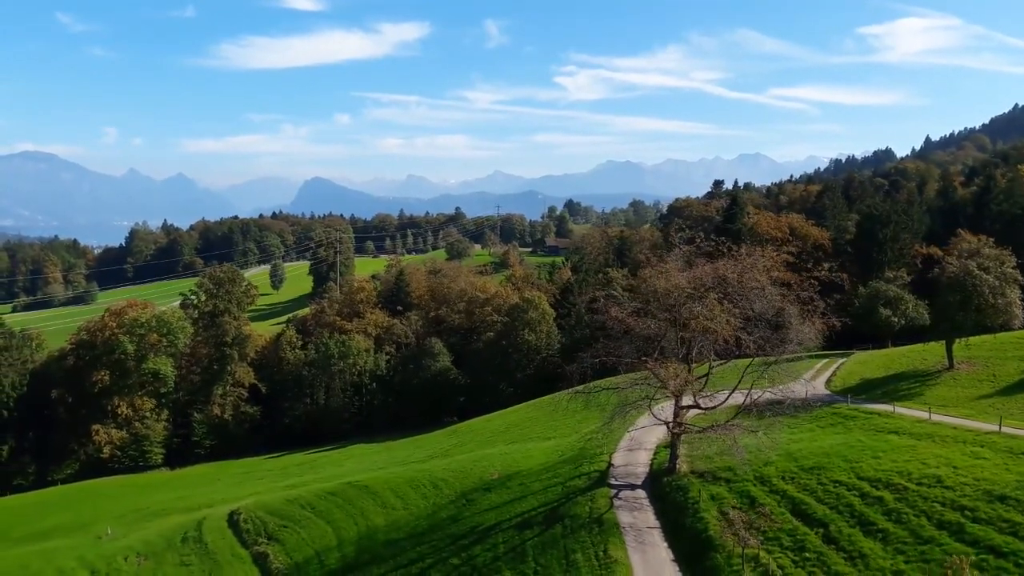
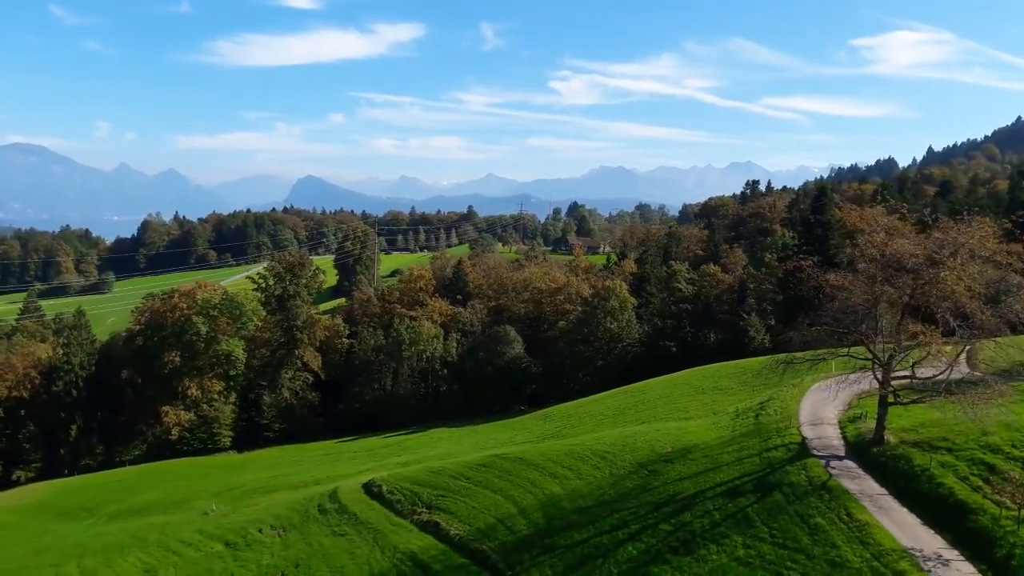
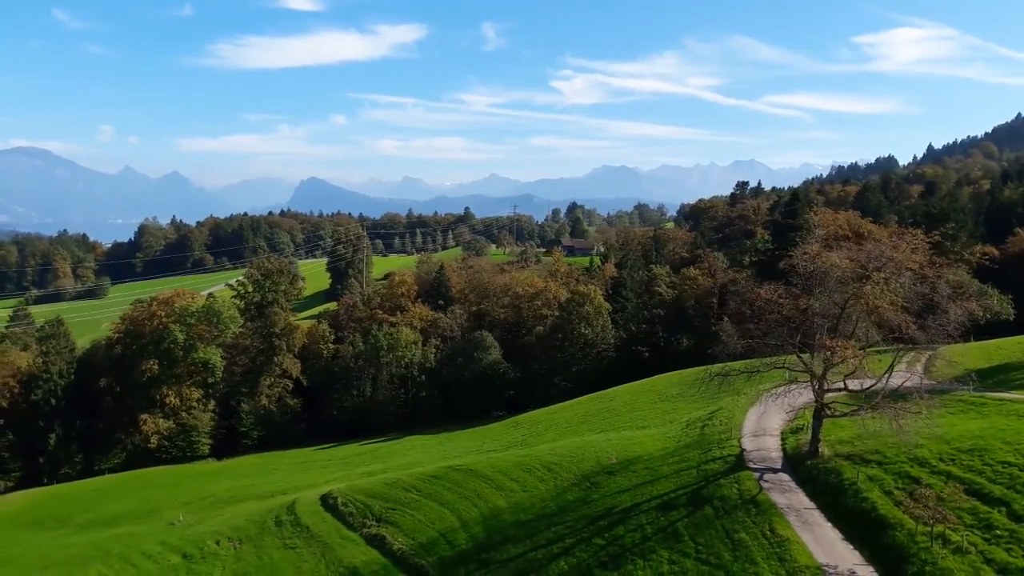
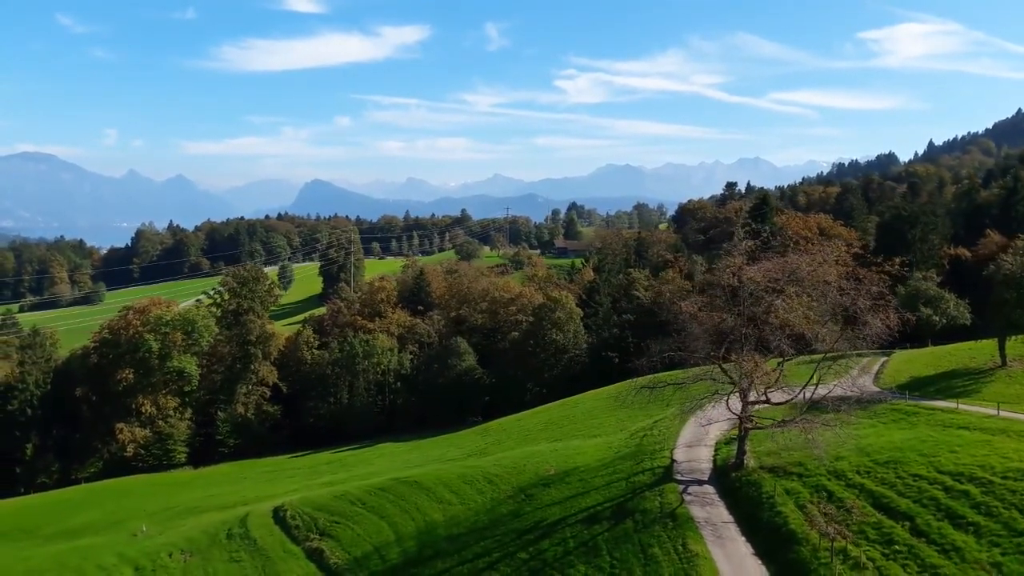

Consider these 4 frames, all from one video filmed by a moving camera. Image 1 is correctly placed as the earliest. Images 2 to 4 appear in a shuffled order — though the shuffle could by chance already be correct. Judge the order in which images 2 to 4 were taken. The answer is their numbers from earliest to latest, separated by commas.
4, 3, 2
